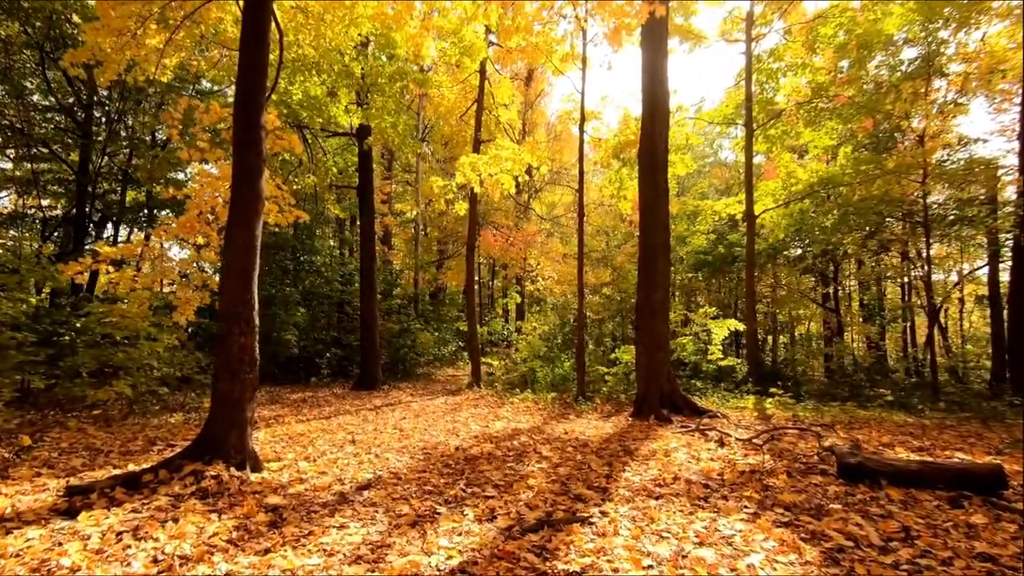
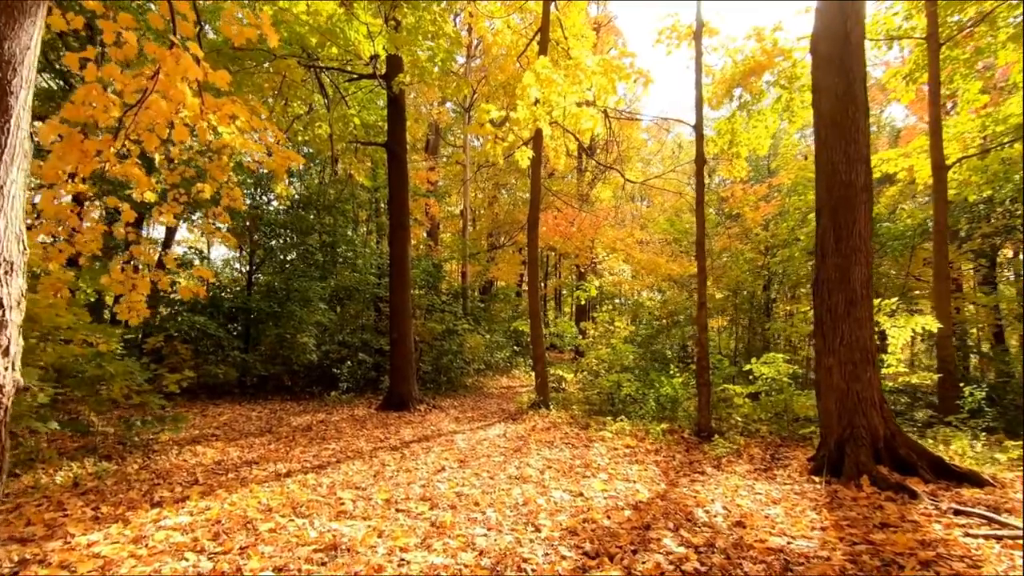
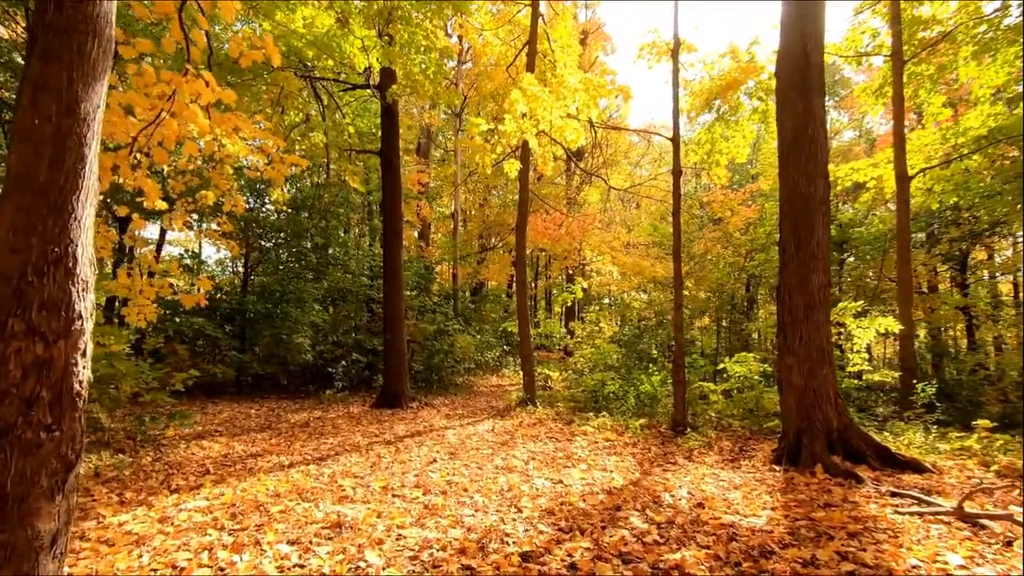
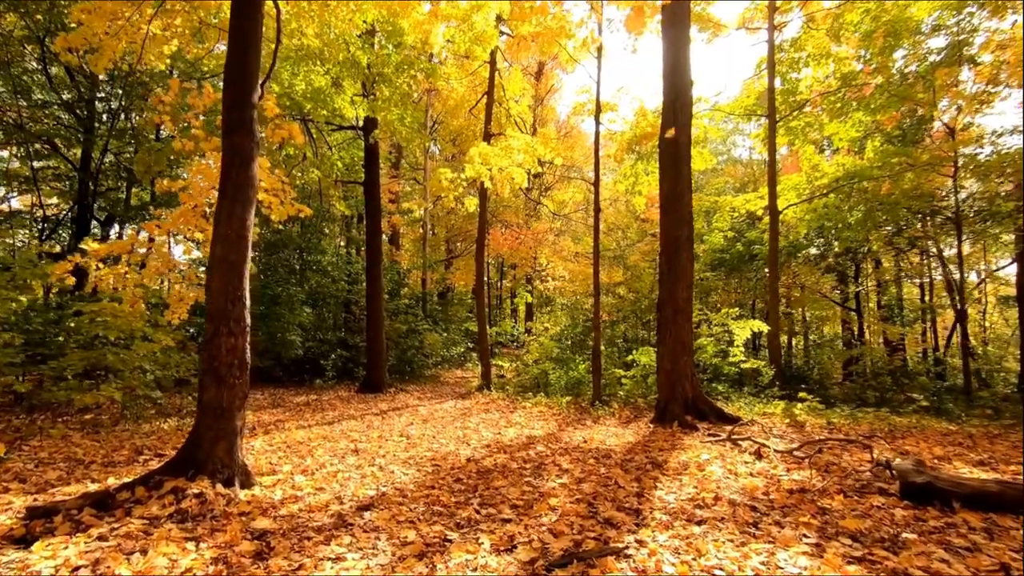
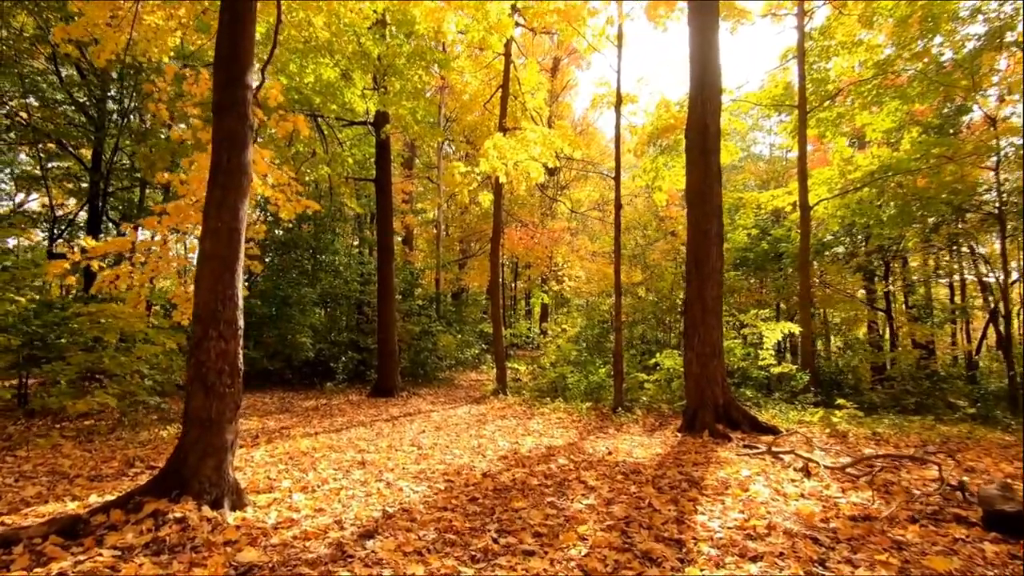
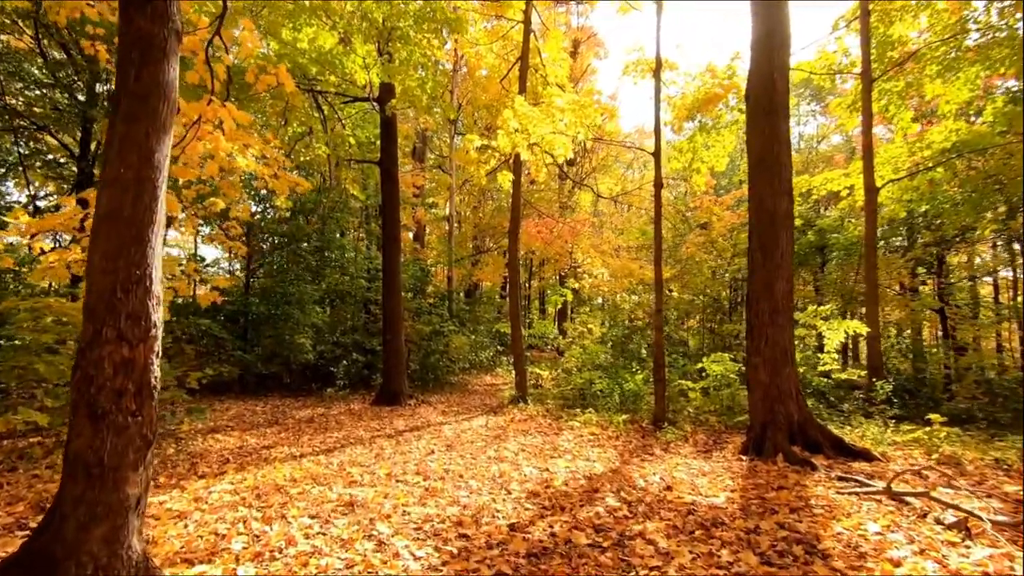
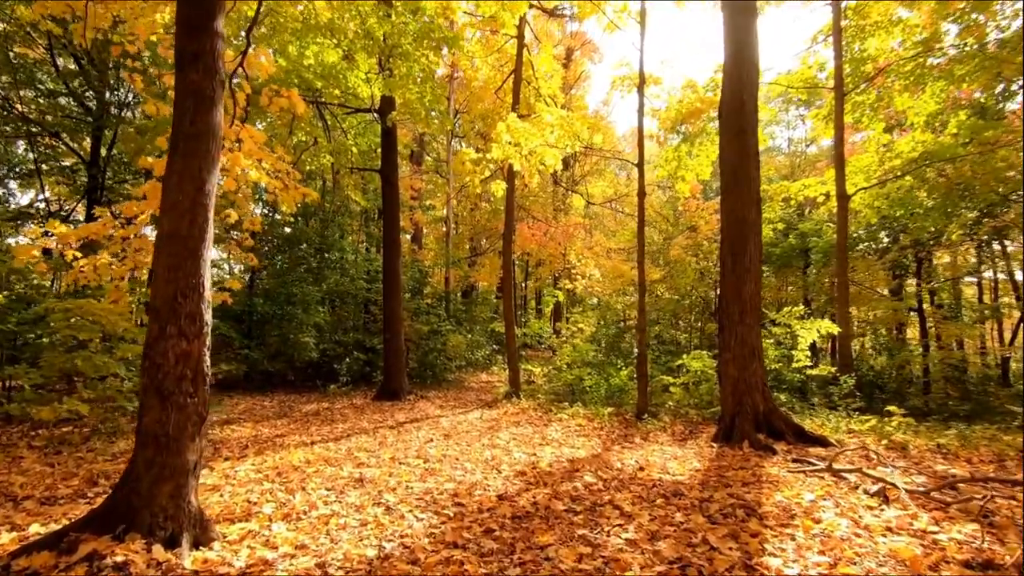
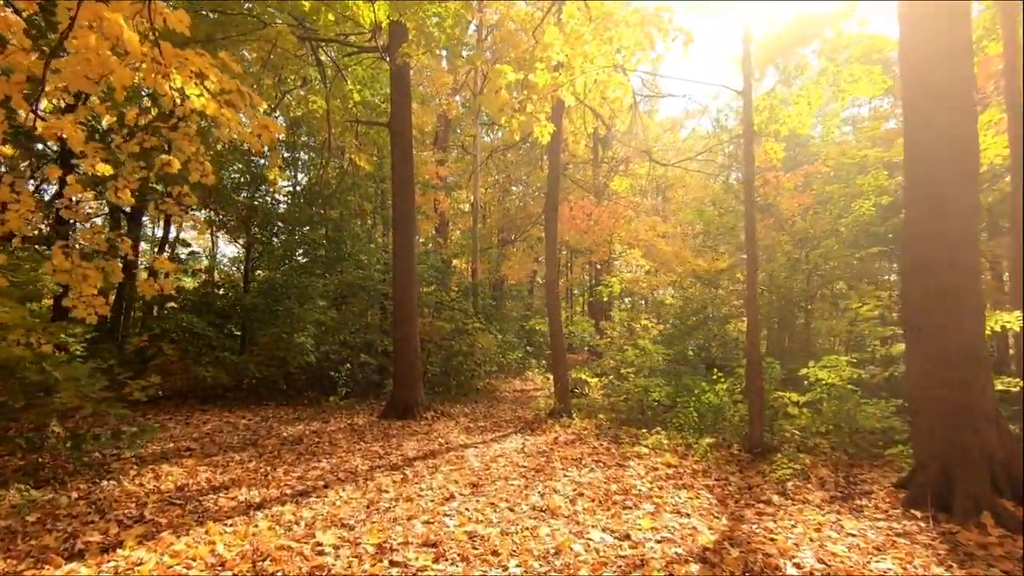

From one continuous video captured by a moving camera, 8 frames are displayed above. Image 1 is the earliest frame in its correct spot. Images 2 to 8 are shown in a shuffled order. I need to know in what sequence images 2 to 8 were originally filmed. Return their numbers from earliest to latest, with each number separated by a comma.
4, 5, 7, 6, 3, 2, 8
